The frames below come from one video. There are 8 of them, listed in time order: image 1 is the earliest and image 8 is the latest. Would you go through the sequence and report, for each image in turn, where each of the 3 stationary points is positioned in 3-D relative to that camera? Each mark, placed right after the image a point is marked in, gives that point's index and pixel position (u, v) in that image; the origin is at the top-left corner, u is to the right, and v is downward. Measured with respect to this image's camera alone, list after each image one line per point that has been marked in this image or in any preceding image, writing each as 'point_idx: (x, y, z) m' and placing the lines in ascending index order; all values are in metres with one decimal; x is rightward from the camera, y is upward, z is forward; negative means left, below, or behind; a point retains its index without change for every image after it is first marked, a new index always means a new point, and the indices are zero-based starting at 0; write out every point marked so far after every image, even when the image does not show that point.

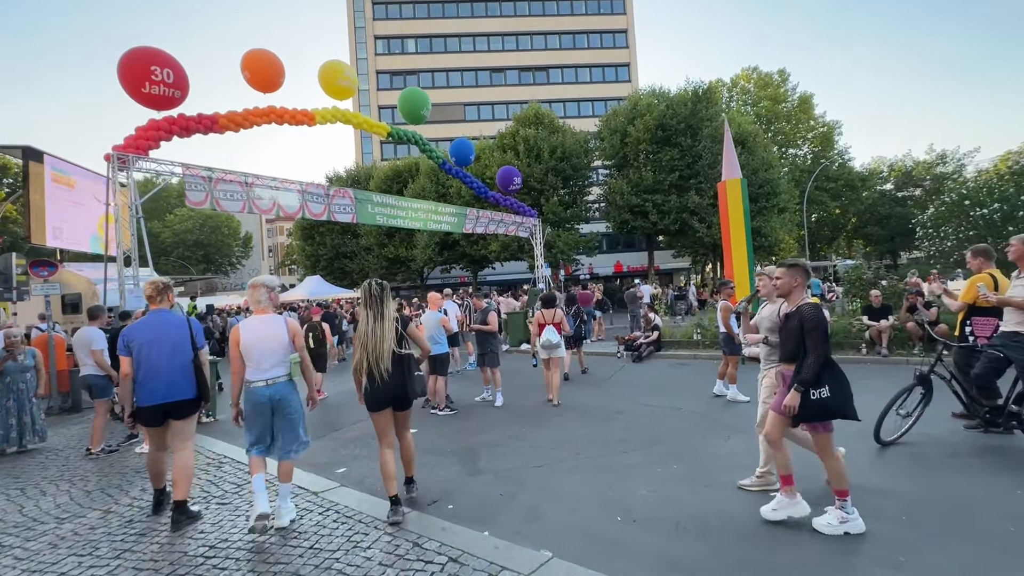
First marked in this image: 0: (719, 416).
0: (+2.9, -1.8, +6.7) m
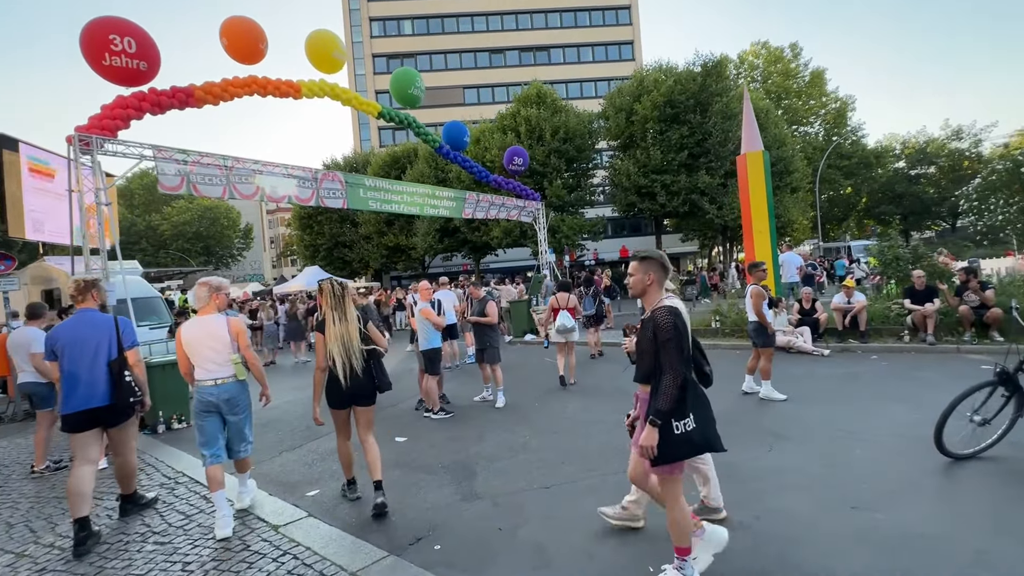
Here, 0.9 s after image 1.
0: (+3.0, -1.6, +5.7) m
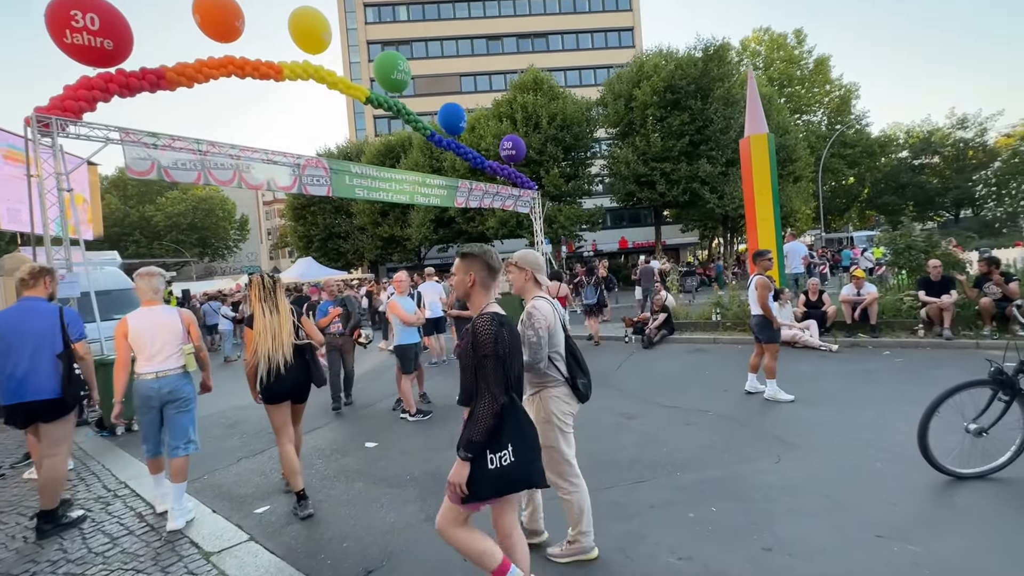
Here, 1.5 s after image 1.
0: (+2.7, -1.5, +5.2) m
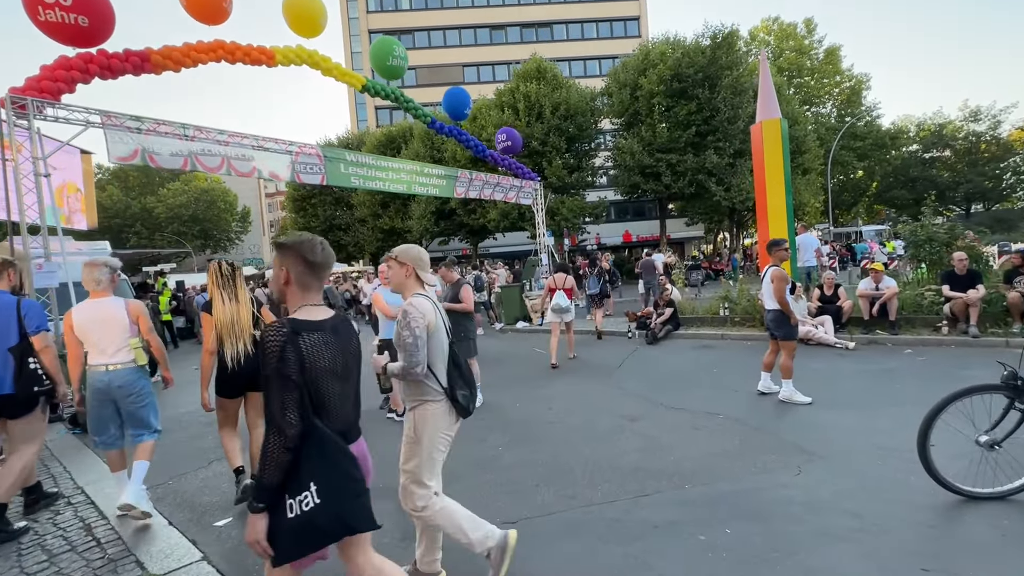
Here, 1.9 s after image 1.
0: (+2.7, -1.4, +4.7) m
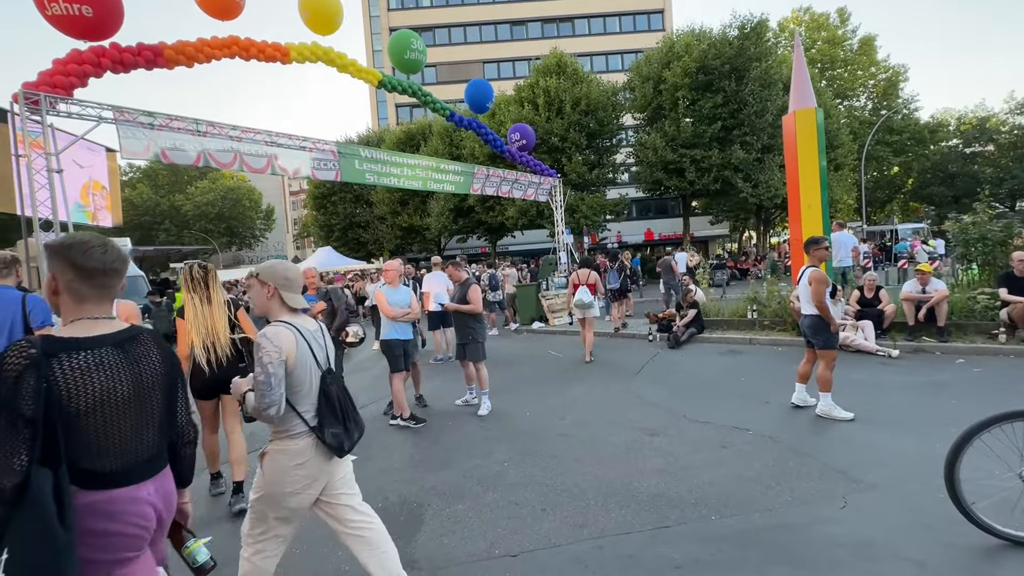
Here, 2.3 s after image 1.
0: (+2.7, -1.5, +4.2) m
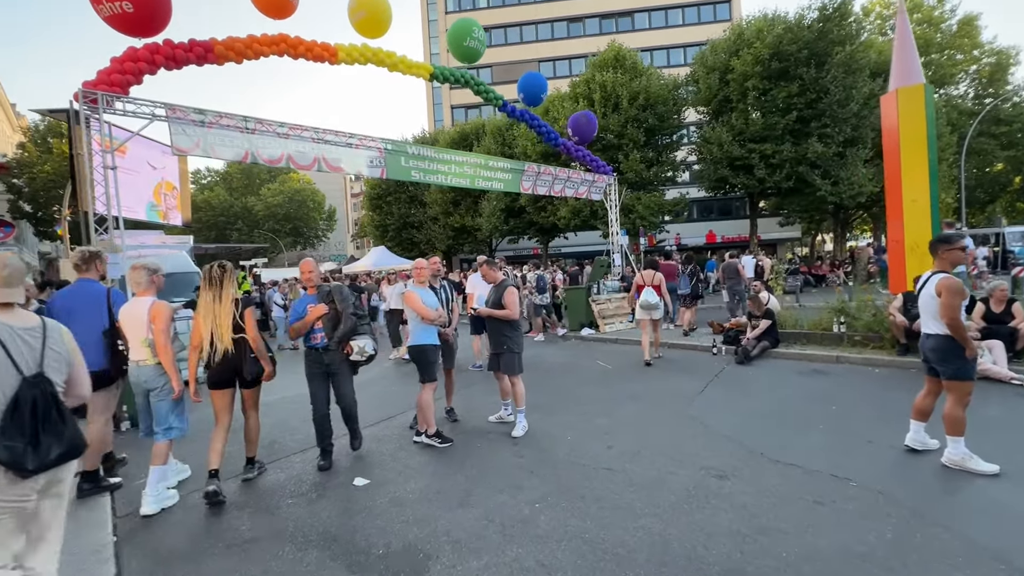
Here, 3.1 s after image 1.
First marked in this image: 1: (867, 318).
0: (+2.9, -1.5, +3.2) m
1: (+5.9, -0.5, +7.8) m
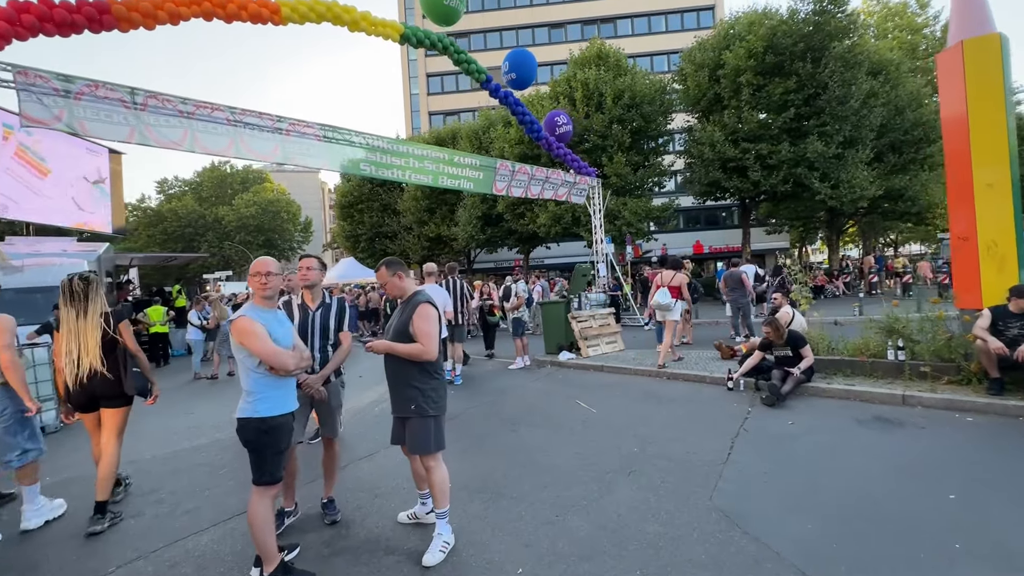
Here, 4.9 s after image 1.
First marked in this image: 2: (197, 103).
0: (+2.4, -1.6, +1.1) m
1: (+5.3, -0.7, +5.9) m
2: (-6.1, +3.6, +9.2) m
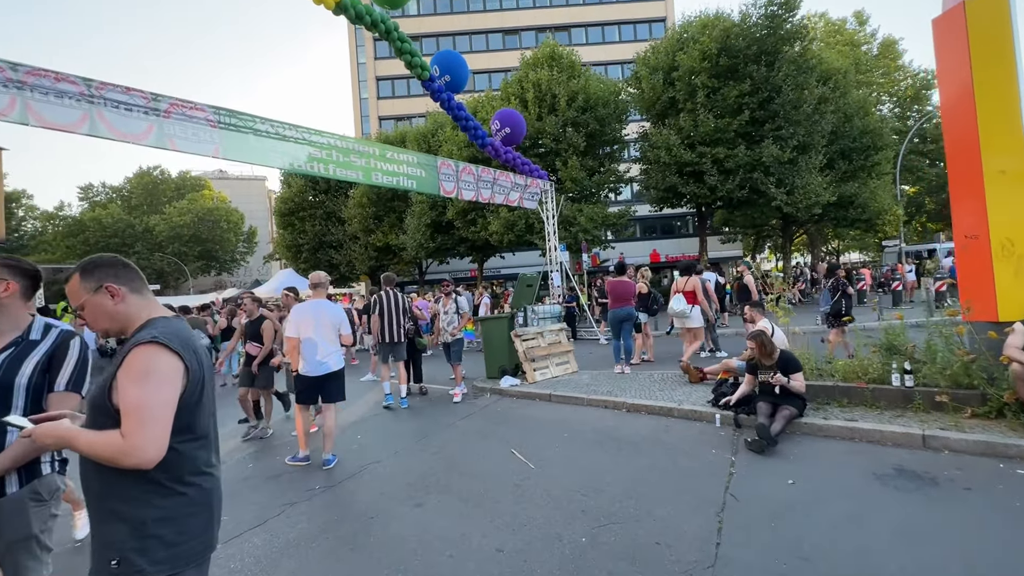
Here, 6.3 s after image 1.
0: (+2.0, -1.6, -0.3) m
1: (+4.4, -0.8, +4.7) m
2: (-7.2, +3.3, +7.2) m
